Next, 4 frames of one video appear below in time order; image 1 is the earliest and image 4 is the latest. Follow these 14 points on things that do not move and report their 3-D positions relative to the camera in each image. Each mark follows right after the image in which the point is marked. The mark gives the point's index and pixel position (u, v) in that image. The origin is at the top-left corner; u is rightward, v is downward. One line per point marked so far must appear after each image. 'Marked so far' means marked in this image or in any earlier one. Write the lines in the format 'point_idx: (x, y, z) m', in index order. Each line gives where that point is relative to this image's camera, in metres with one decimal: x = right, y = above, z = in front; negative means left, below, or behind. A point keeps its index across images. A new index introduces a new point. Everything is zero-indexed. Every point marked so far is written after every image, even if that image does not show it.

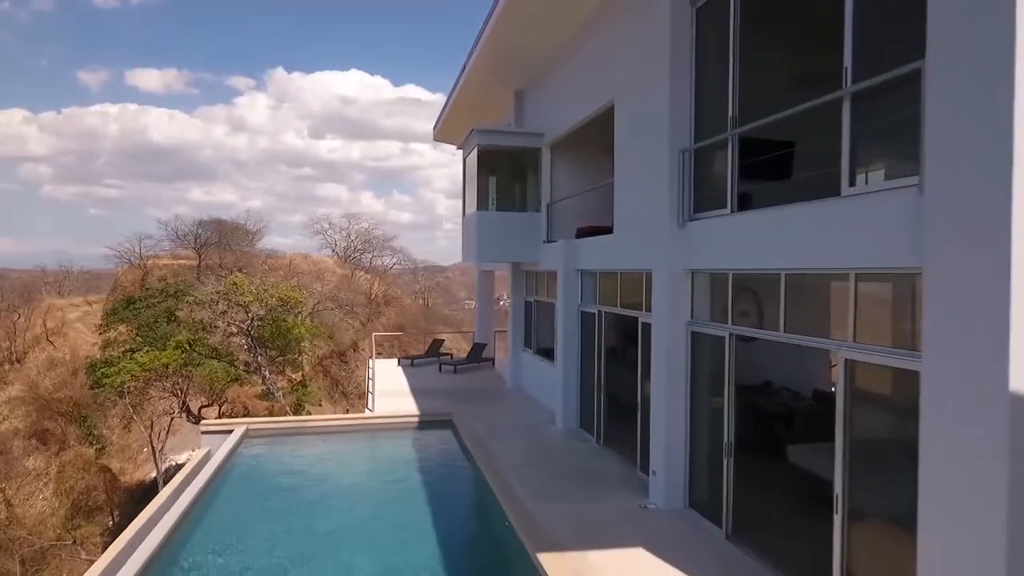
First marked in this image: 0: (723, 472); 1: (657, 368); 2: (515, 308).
0: (+1.3, -1.2, +6.5) m
1: (+1.1, -0.6, +7.3) m
2: (0.0, -0.3, +14.5) m
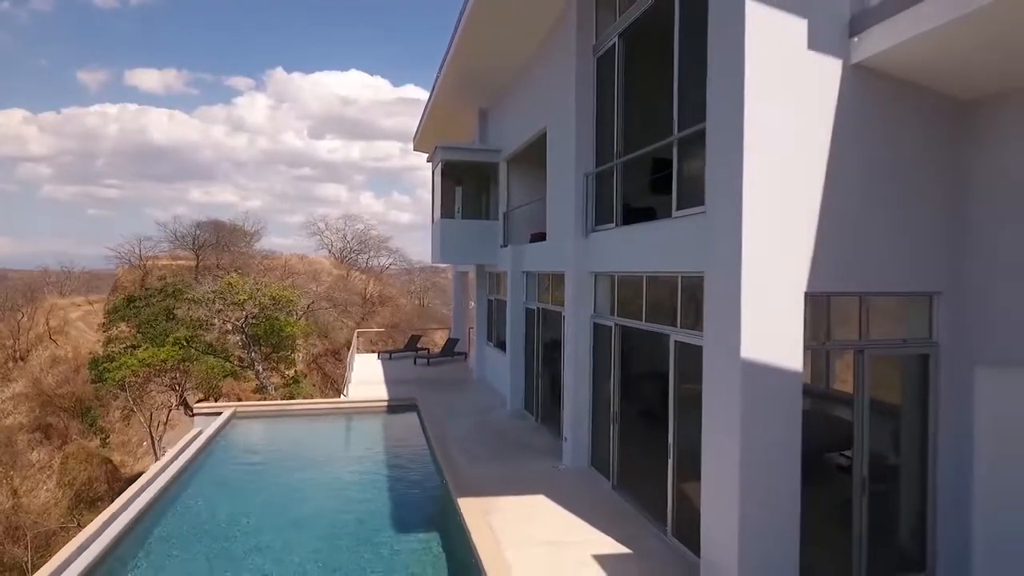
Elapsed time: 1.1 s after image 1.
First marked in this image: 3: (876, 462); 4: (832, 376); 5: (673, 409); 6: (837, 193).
0: (+0.8, -1.2, +8.0) m
1: (+0.5, -0.6, +8.8) m
2: (-0.5, -0.3, +16.1) m
3: (+2.0, -1.0, +5.5) m
4: (+1.7, -0.5, +5.4) m
5: (+1.0, -0.8, +6.3) m
6: (+1.7, +0.5, +5.2) m
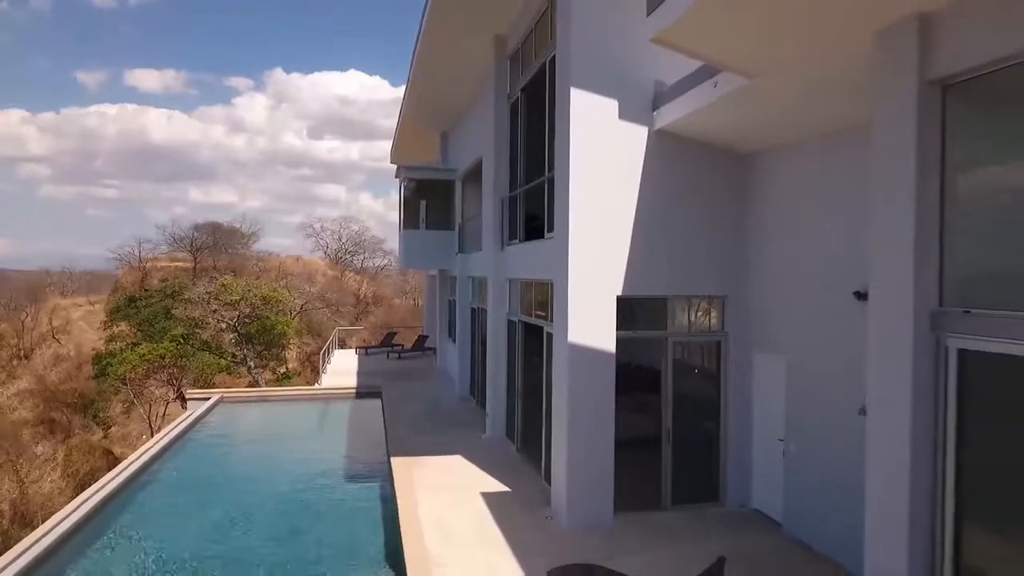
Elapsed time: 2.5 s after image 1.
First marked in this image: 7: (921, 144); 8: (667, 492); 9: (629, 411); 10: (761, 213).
0: (0.0, -1.2, +10.0) m
1: (-0.2, -0.6, +10.8) m
2: (-1.3, -0.3, +18.1) m
3: (+1.3, -1.0, +7.5) m
4: (+1.0, -0.5, +7.4) m
5: (+0.3, -0.8, +8.3) m
6: (+0.9, +0.5, +7.2) m
7: (+1.7, +0.6, +4.1) m
8: (+1.2, -1.5, +7.5) m
9: (+0.9, -0.9, +7.3) m
10: (+1.8, +0.5, +7.3) m
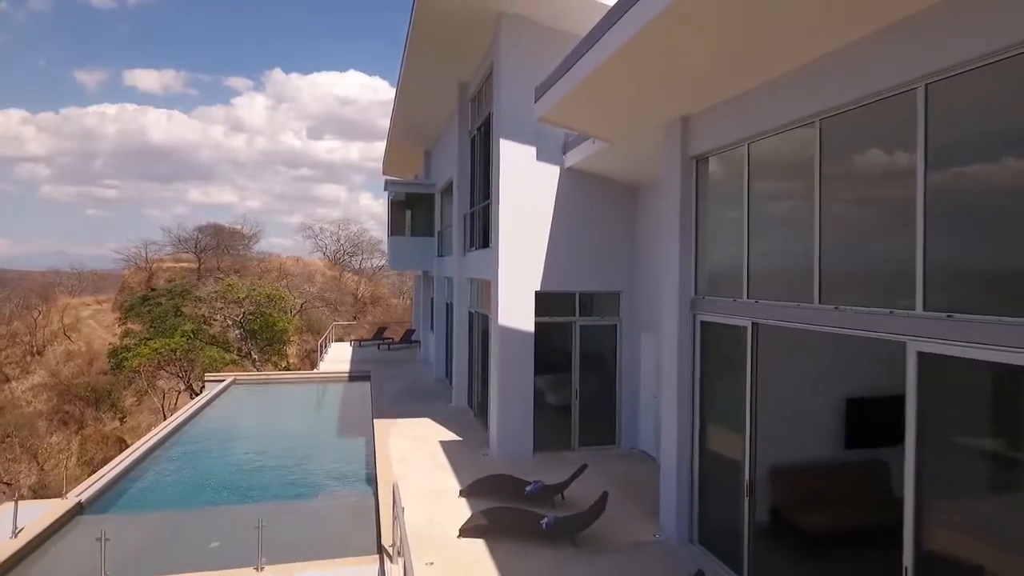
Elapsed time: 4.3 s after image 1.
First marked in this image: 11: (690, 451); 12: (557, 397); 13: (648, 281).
0: (-0.5, -1.2, +12.5) m
1: (-0.7, -0.6, +13.3) m
2: (-1.8, -0.3, +20.6) m
3: (+0.7, -1.0, +10.0) m
4: (+0.5, -0.5, +9.9) m
5: (-0.2, -0.8, +10.9) m
6: (+0.4, +0.5, +9.7) m
7: (+1.1, +0.6, +6.6) m
8: (+0.6, -1.5, +10.0) m
9: (+0.3, -0.9, +9.9) m
10: (+1.3, +0.6, +9.9) m
11: (+1.2, -1.1, +6.6) m
12: (+0.5, -1.1, +9.9) m
13: (+1.3, +0.1, +9.5) m
